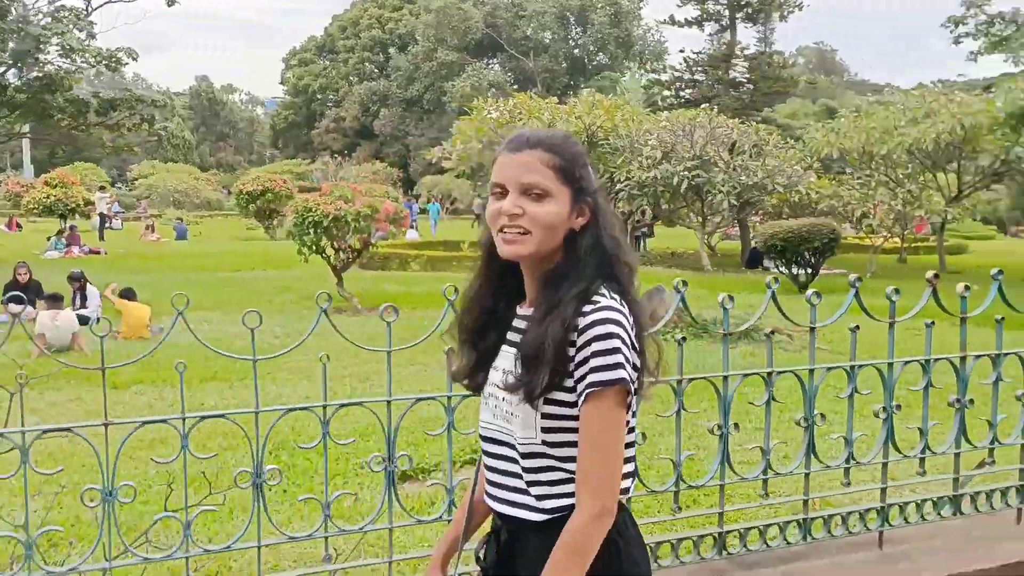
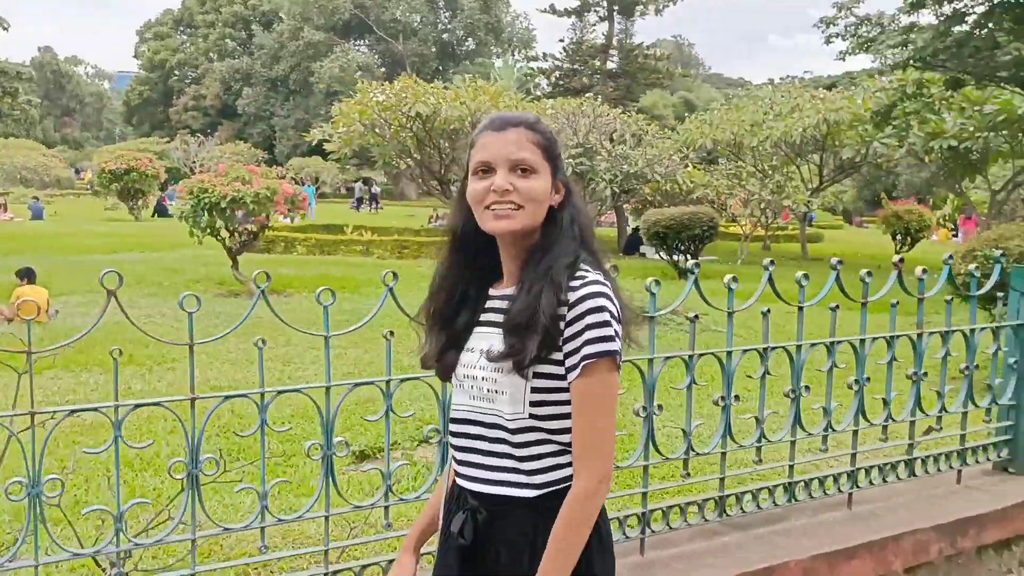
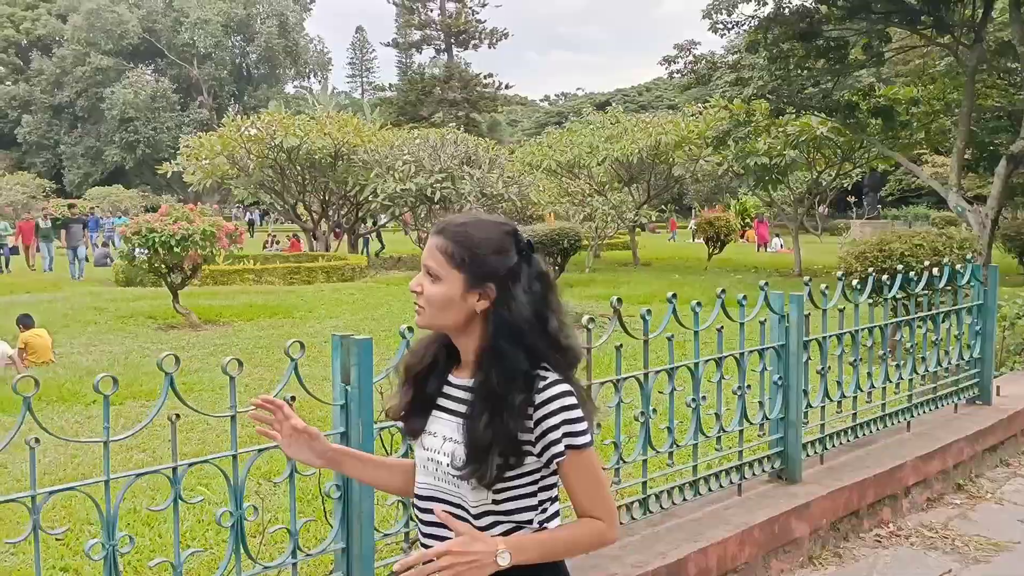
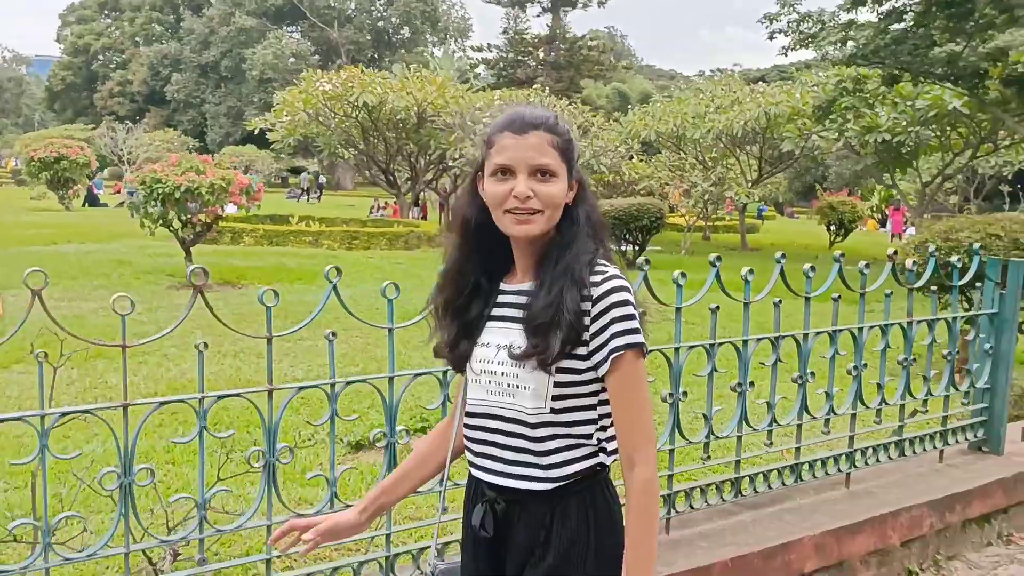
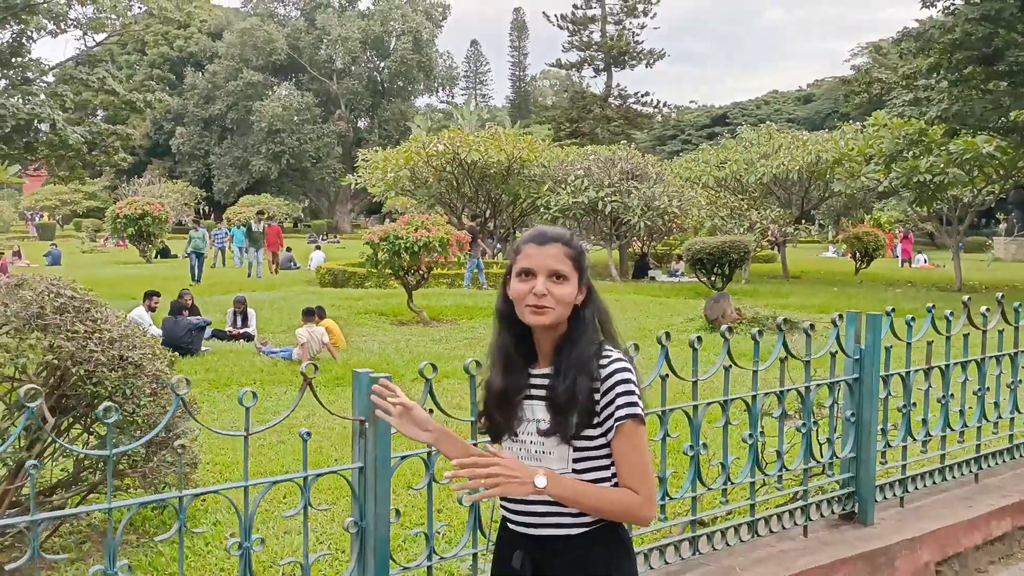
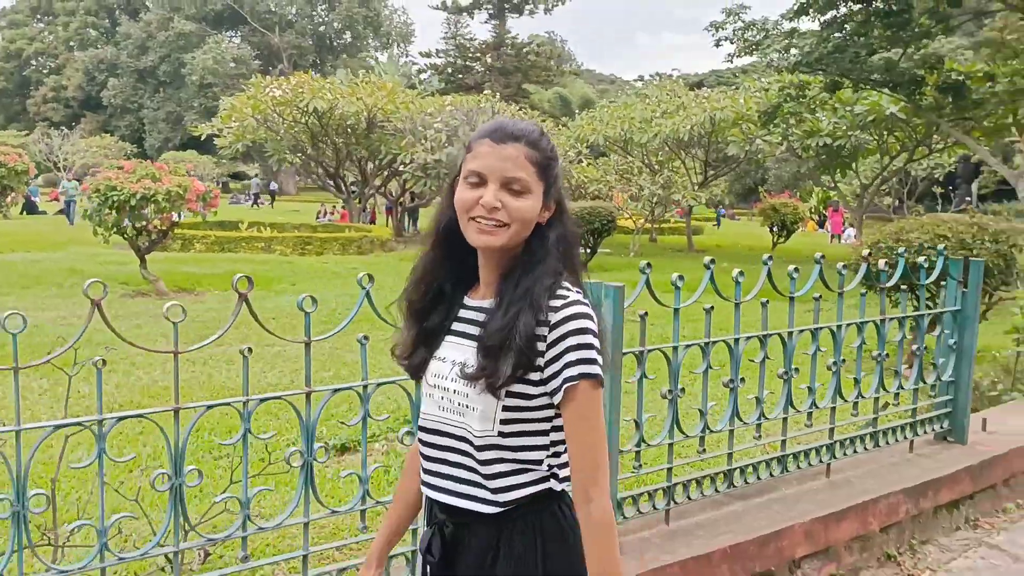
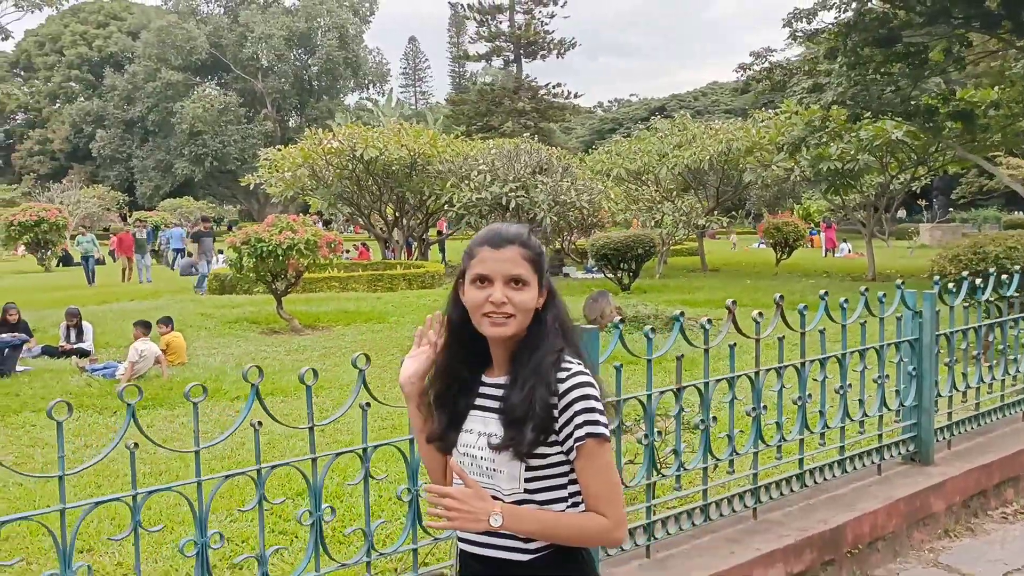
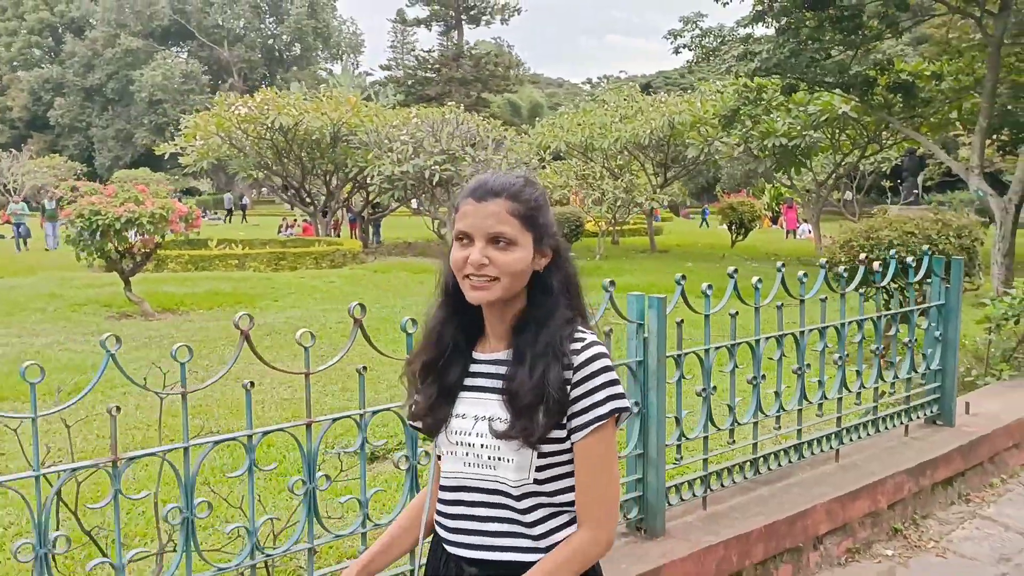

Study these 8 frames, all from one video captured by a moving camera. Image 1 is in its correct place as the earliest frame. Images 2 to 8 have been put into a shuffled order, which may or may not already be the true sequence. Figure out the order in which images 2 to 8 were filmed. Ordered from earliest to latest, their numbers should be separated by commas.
2, 4, 6, 8, 3, 7, 5
